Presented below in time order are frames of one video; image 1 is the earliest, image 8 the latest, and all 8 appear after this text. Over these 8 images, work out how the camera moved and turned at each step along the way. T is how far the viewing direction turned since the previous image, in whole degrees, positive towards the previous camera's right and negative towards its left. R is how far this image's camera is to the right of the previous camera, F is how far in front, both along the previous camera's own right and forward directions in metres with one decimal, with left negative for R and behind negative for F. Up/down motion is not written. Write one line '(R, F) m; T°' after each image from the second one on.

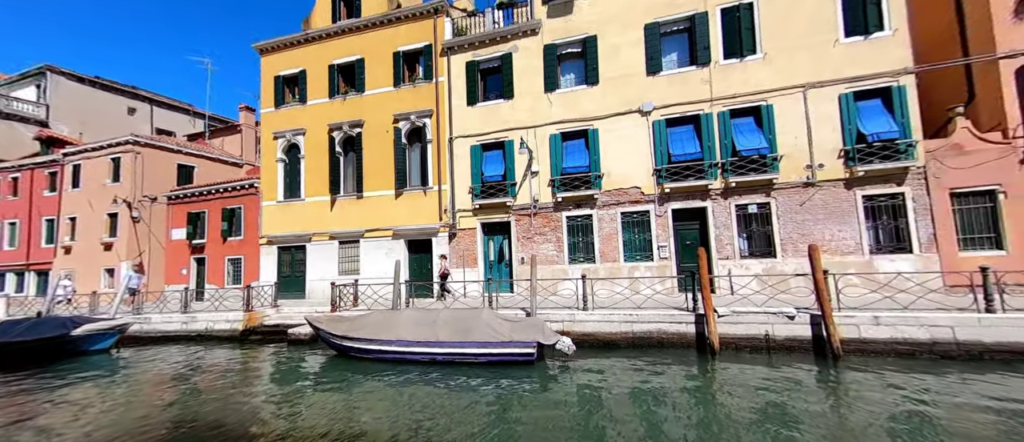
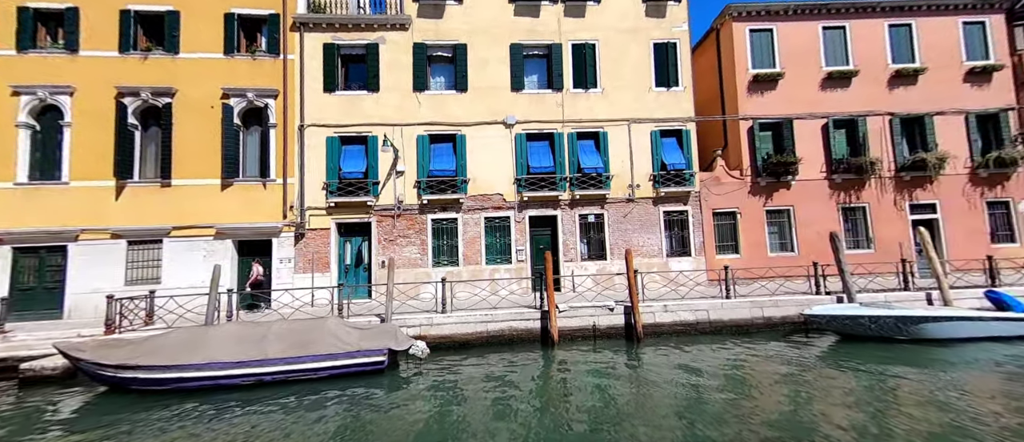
(-0.2, -0.1) m; +21°
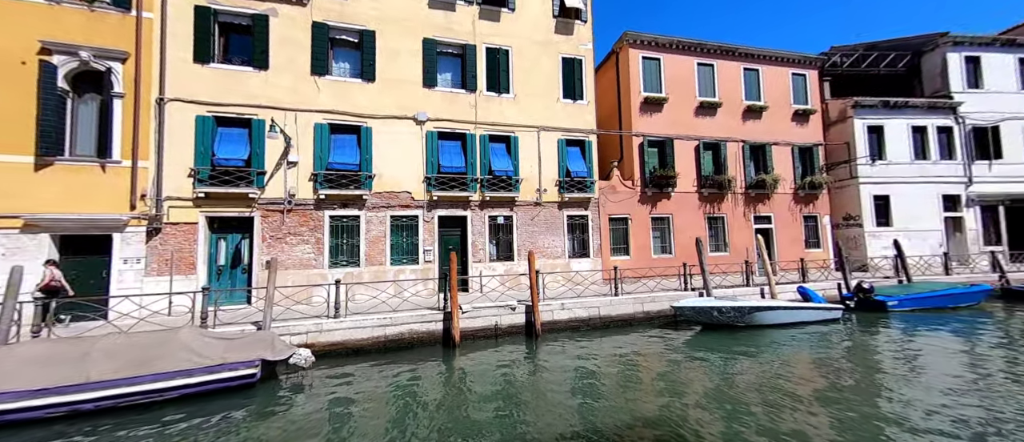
(0.0, +0.1) m; +14°
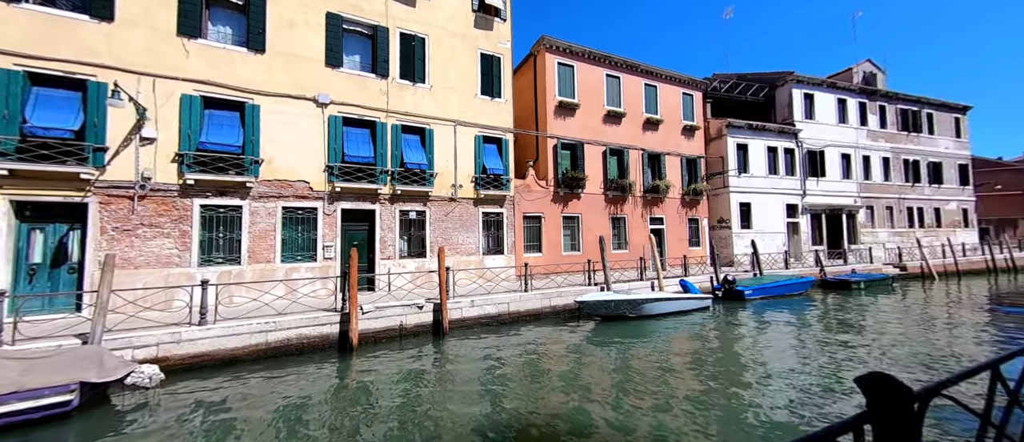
(+0.1, +0.2) m; +13°
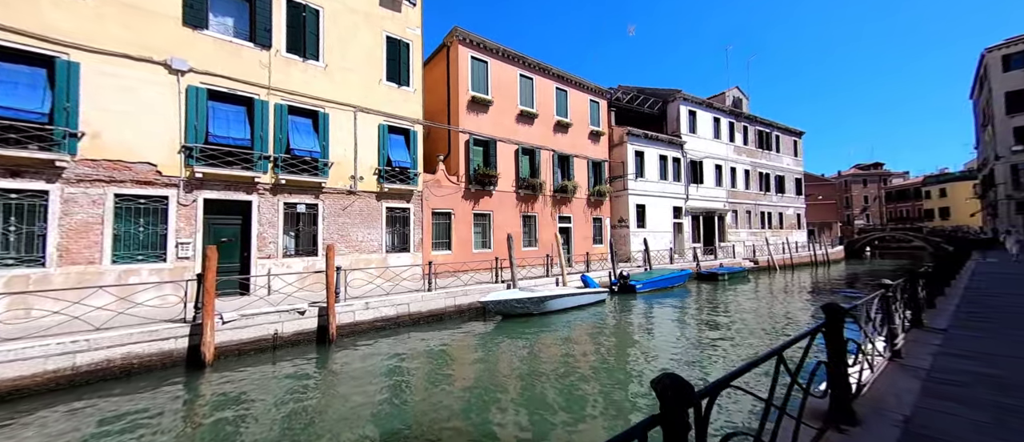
(+0.3, +0.2) m; +13°
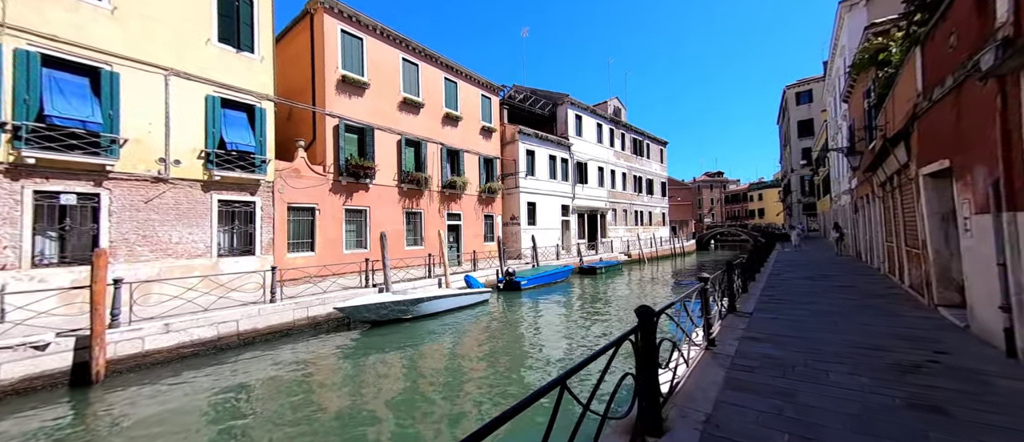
(+0.8, +0.5) m; +16°
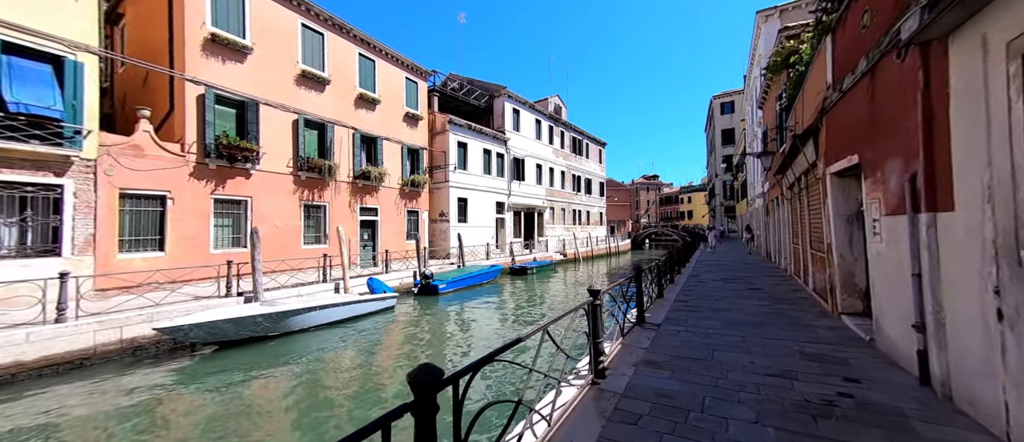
(+1.2, +1.3) m; +8°
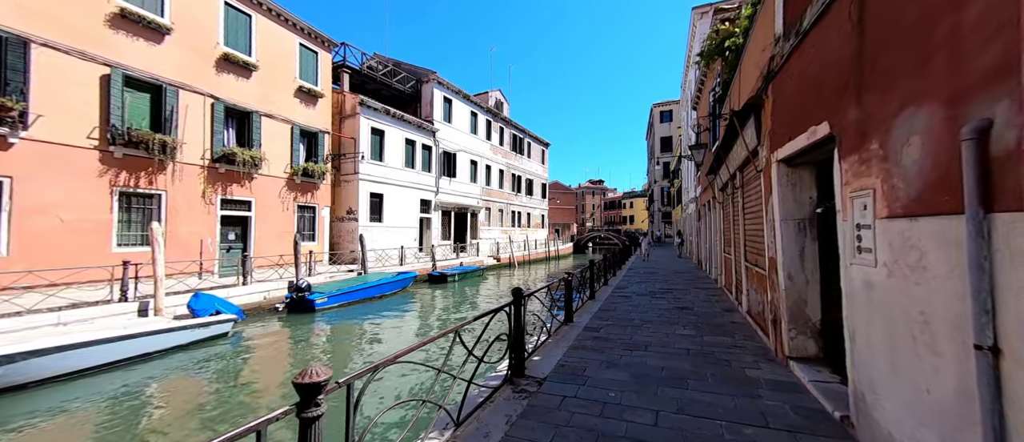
(+1.6, +2.3) m; +8°
